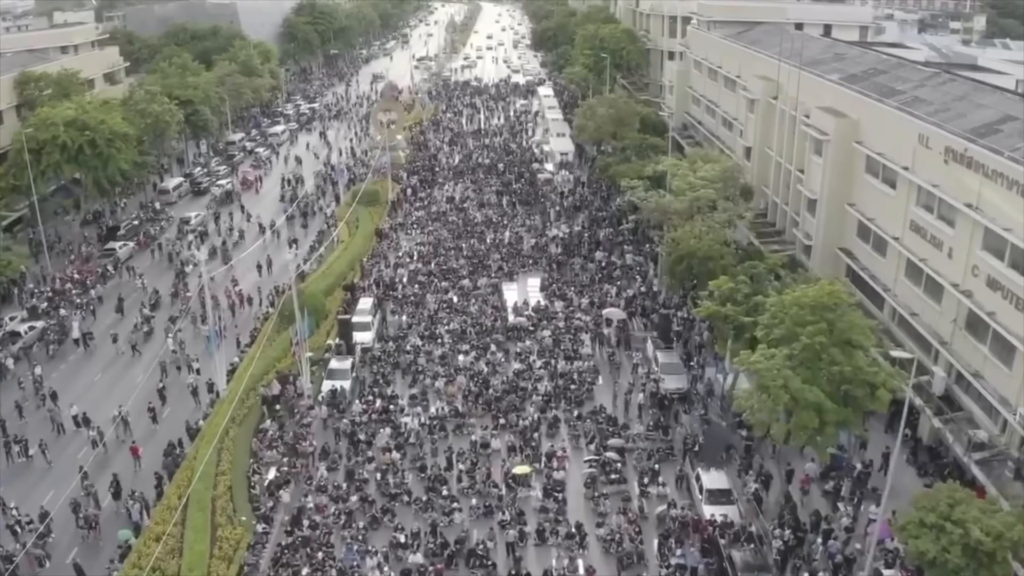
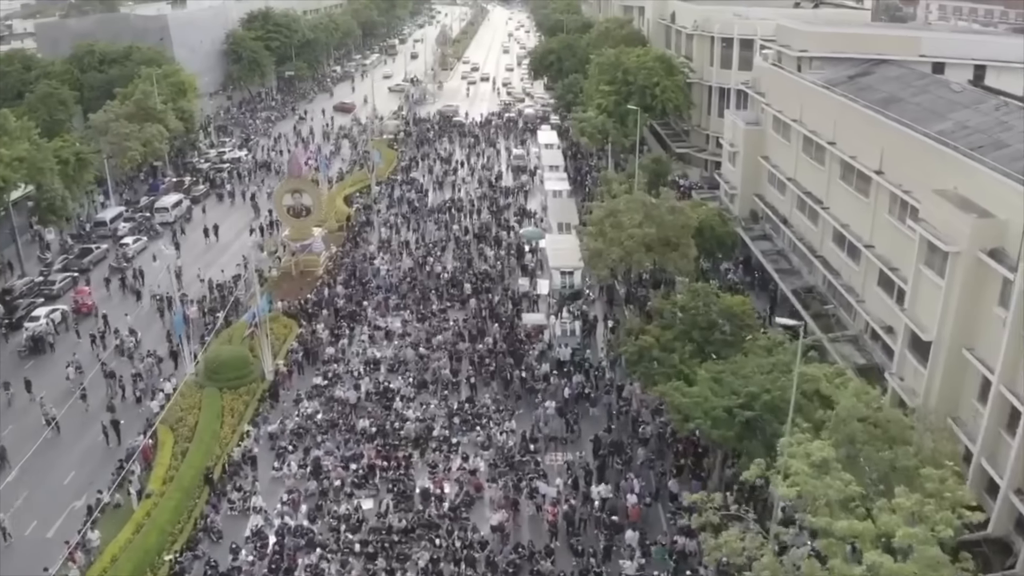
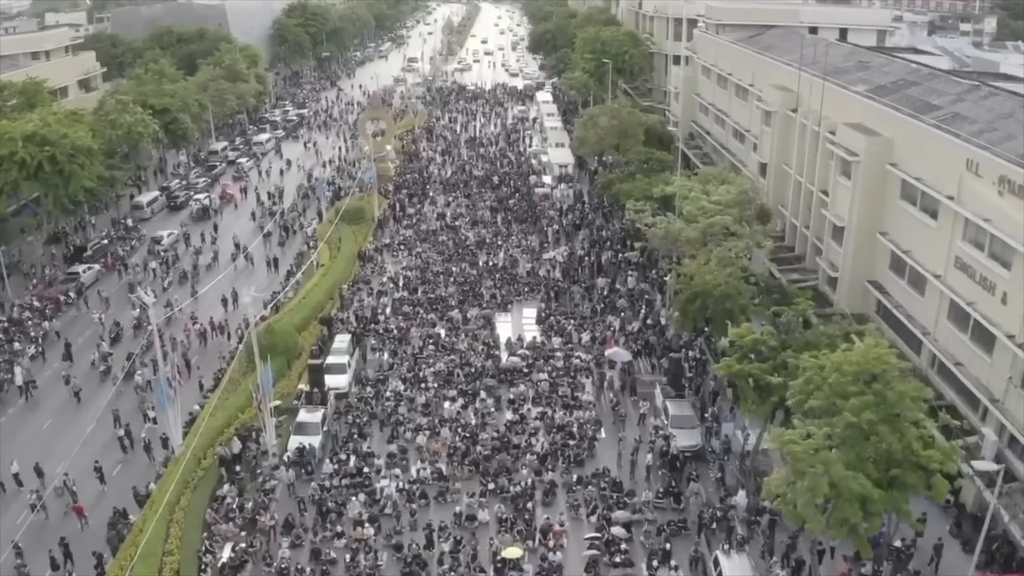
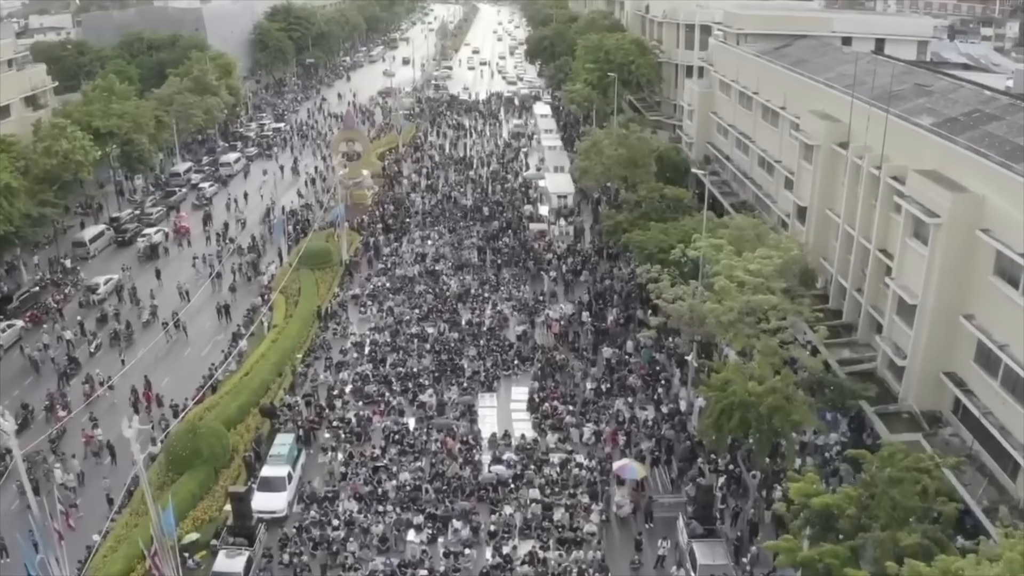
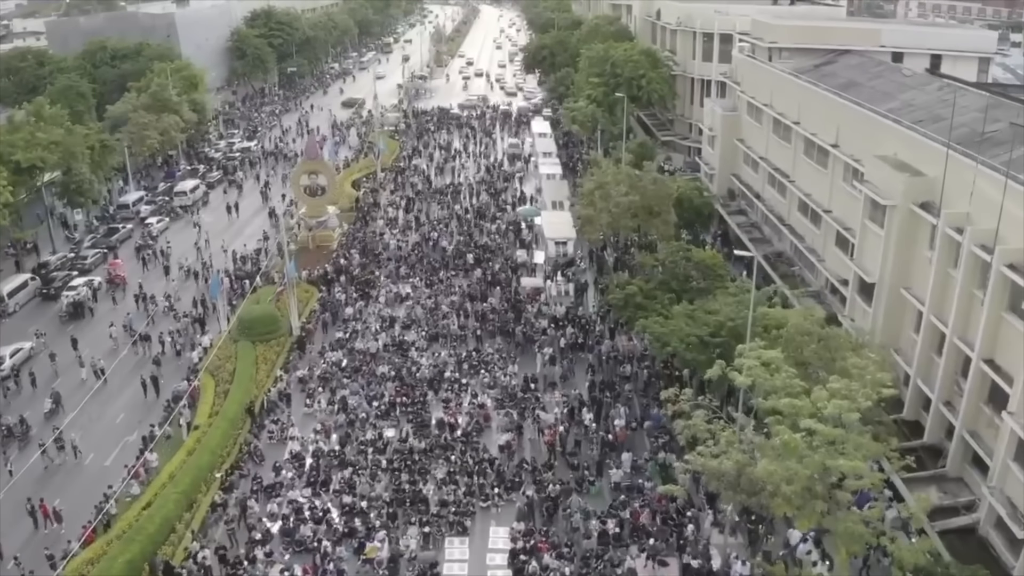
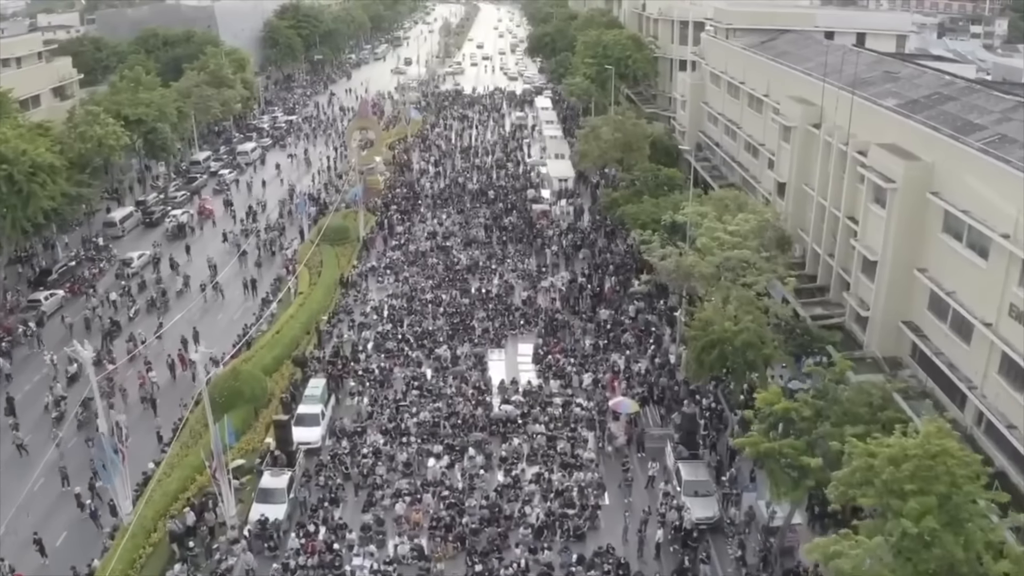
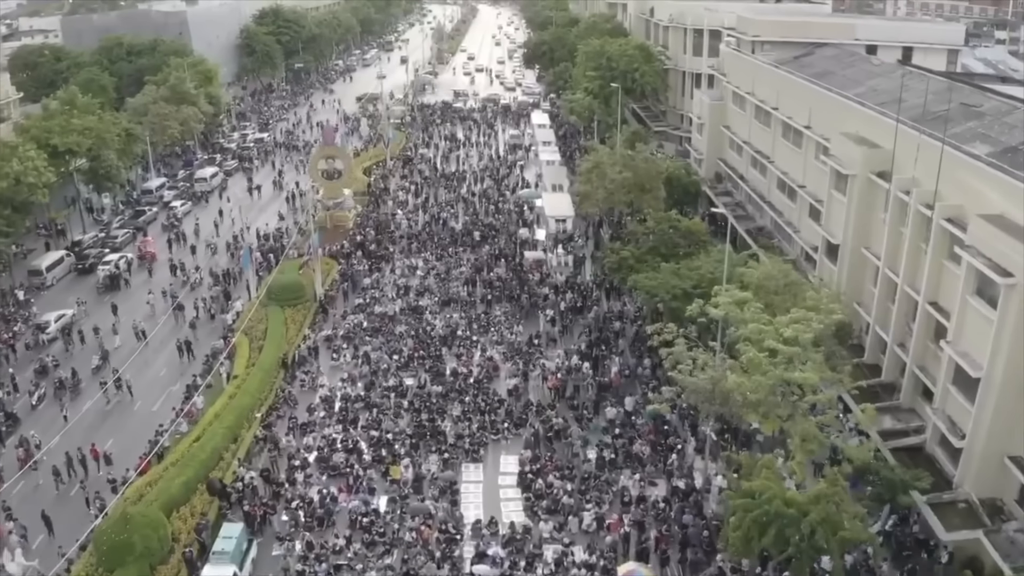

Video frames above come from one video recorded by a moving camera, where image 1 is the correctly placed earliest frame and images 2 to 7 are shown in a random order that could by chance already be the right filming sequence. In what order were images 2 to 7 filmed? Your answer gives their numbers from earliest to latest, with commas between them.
3, 6, 4, 7, 5, 2
